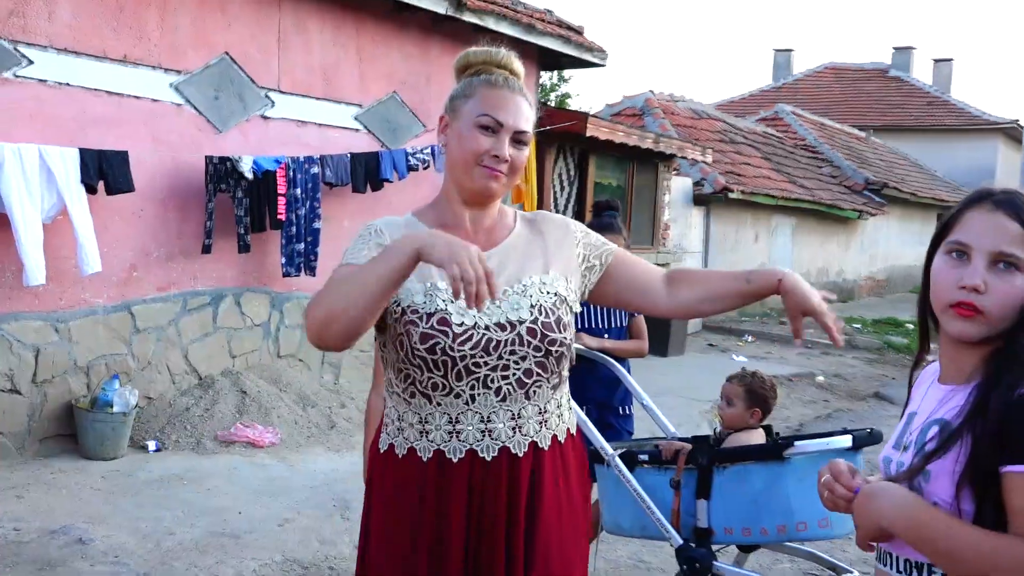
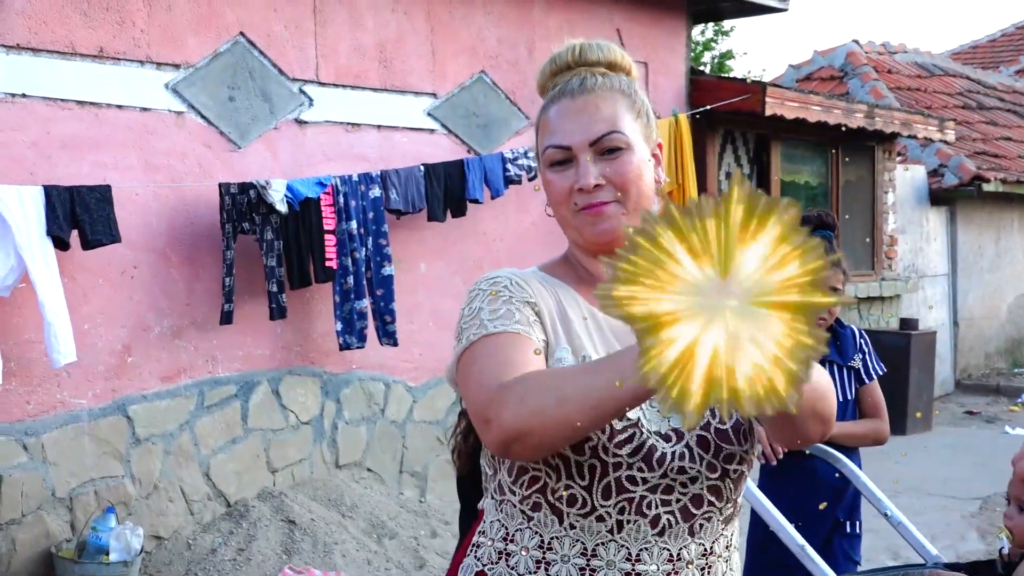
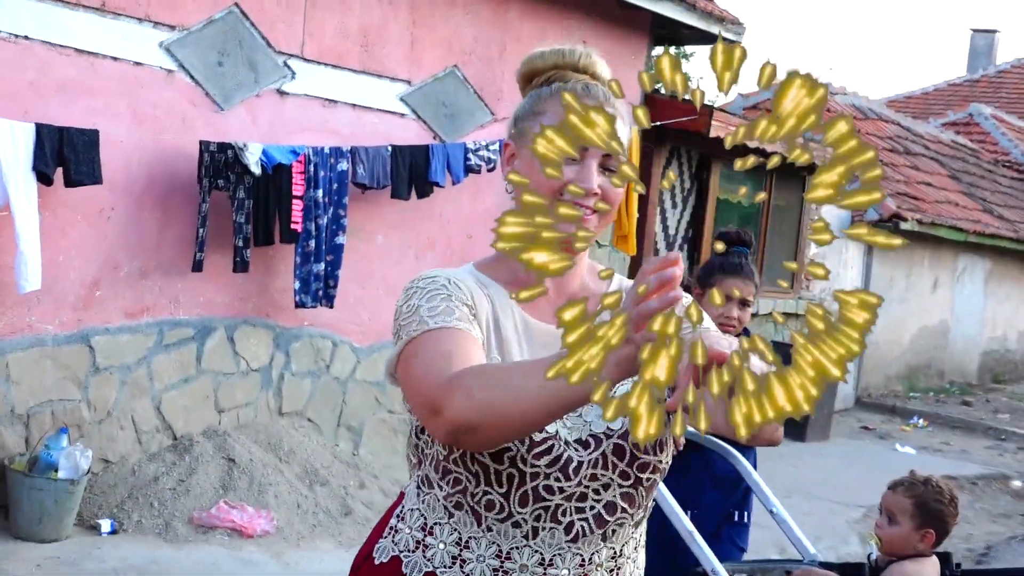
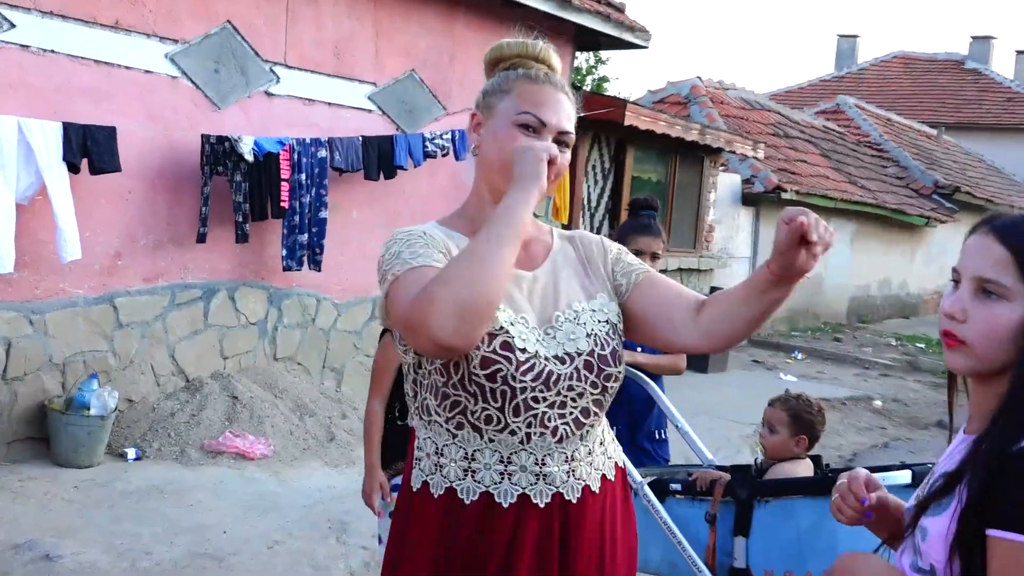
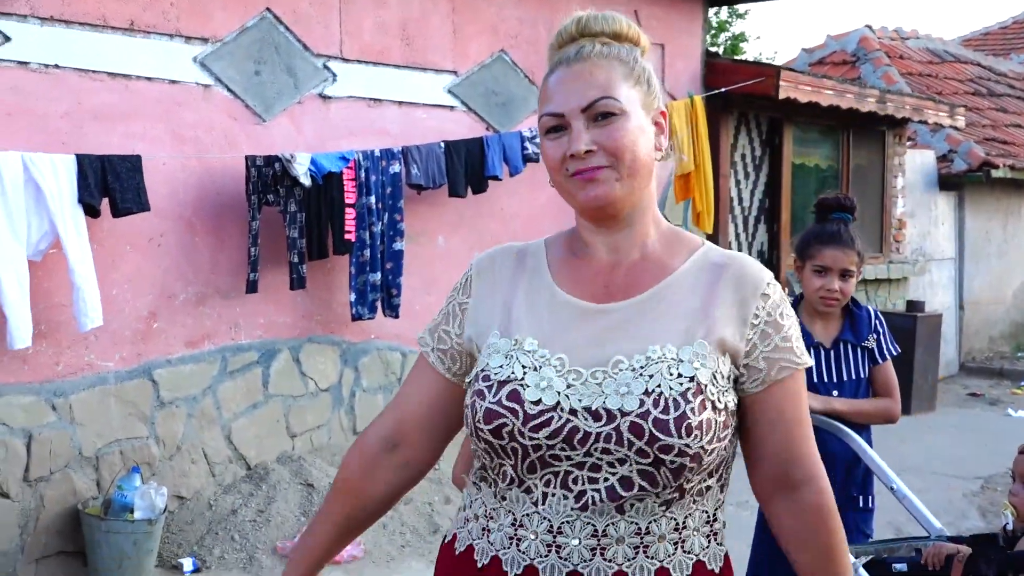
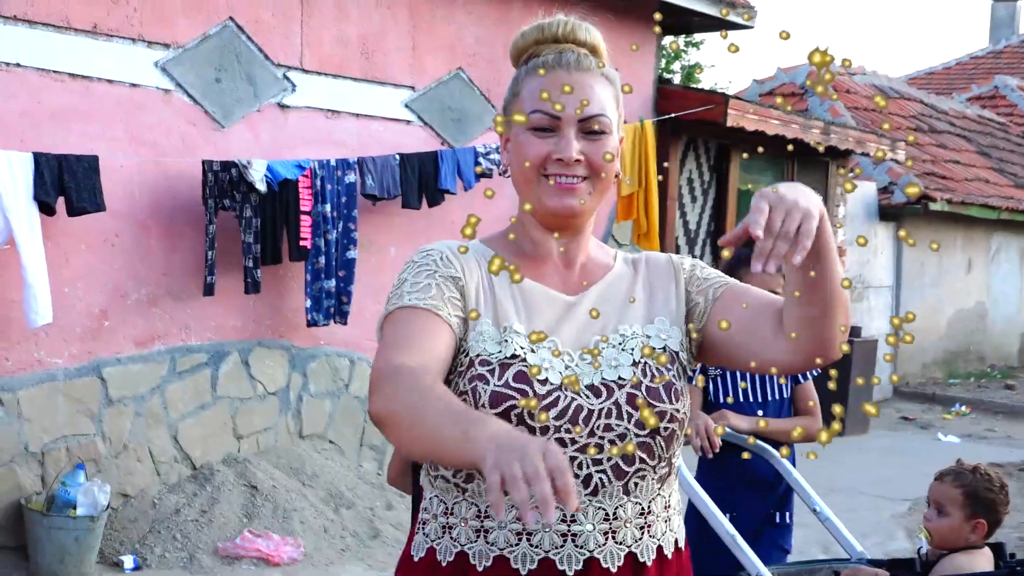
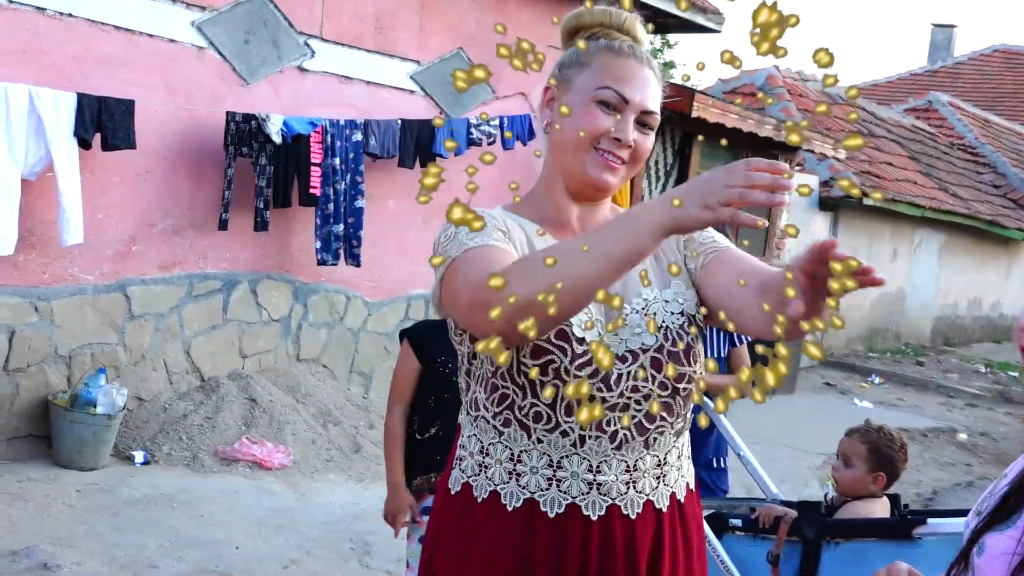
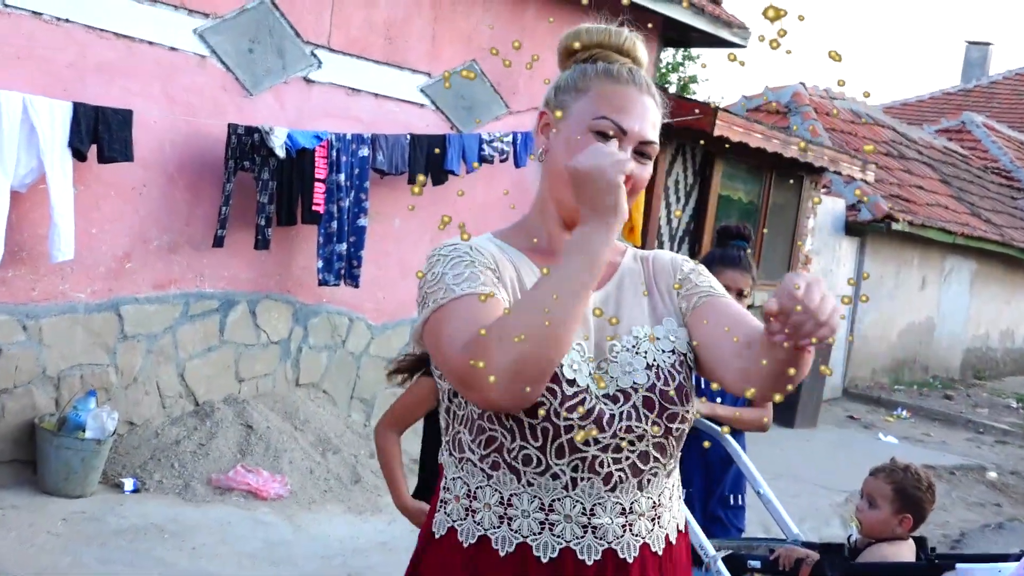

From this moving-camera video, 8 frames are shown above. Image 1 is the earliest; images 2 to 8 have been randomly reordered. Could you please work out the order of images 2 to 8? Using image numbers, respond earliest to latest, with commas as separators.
4, 7, 8, 3, 6, 2, 5
